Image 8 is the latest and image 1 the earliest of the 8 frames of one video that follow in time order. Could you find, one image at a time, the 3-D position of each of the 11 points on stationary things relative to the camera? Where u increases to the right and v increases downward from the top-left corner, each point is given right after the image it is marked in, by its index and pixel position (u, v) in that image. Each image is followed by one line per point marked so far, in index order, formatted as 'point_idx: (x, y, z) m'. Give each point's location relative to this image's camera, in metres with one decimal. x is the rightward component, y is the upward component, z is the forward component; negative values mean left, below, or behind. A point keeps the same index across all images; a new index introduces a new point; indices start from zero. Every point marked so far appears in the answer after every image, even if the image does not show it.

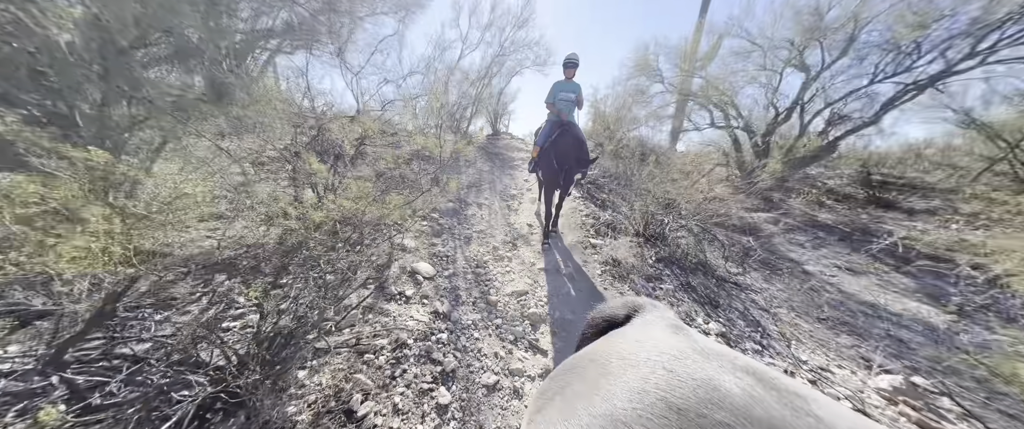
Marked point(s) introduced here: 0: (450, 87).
0: (-2.2, +4.5, +9.2) m
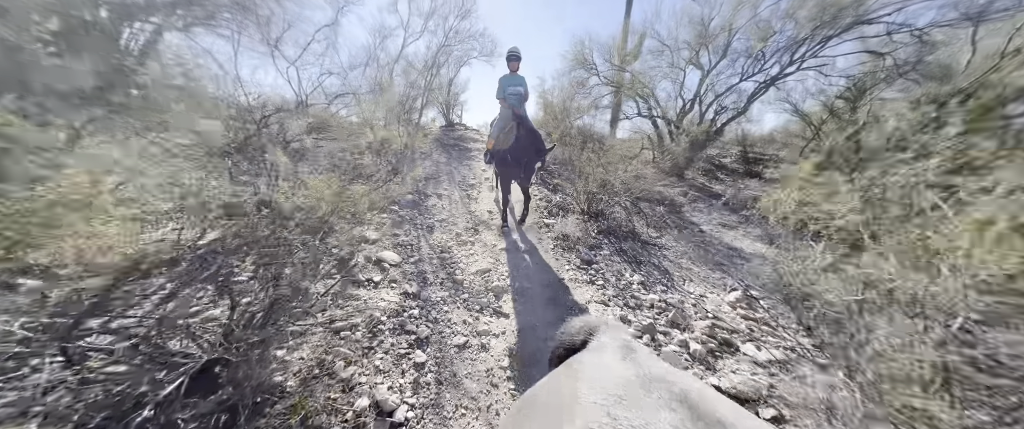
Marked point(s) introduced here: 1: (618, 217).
0: (-4.0, +4.7, +9.0) m
1: (+2.4, 0.0, +5.7) m
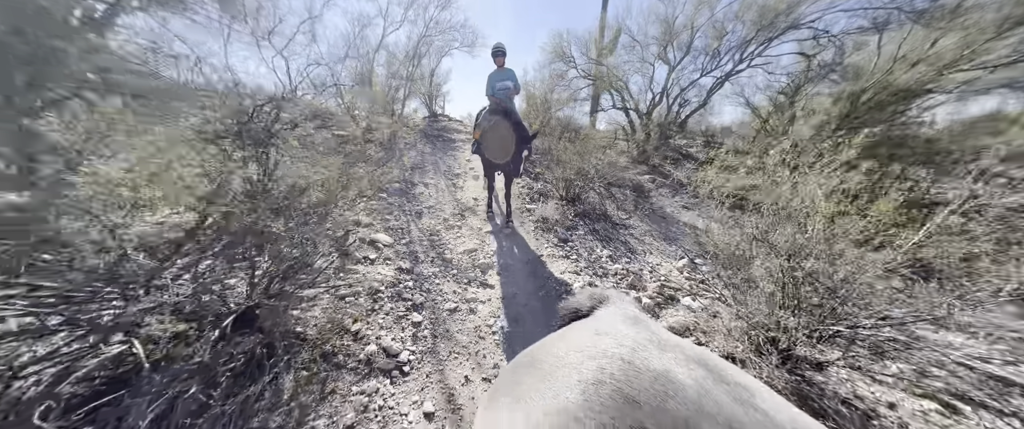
0: (-4.7, +5.1, +9.1) m
1: (+2.0, +0.3, +6.3) m
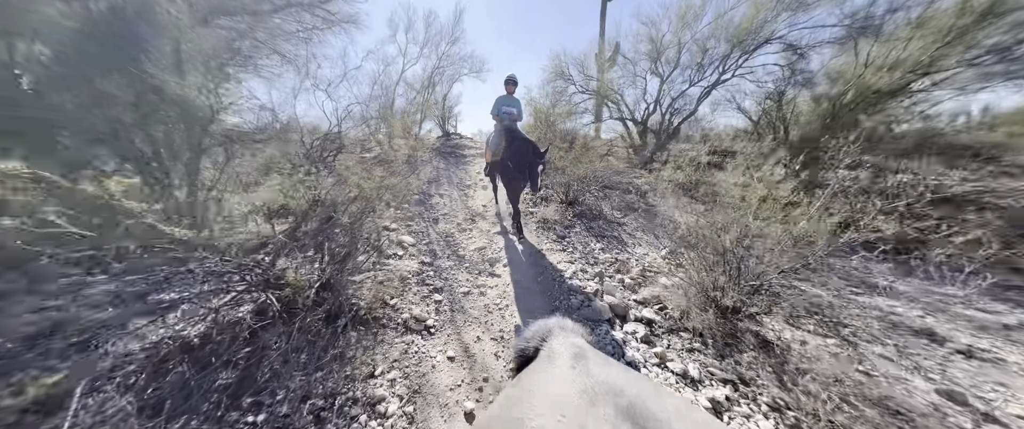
0: (-4.6, +4.7, +10.4) m
1: (+2.2, +0.3, +7.1) m
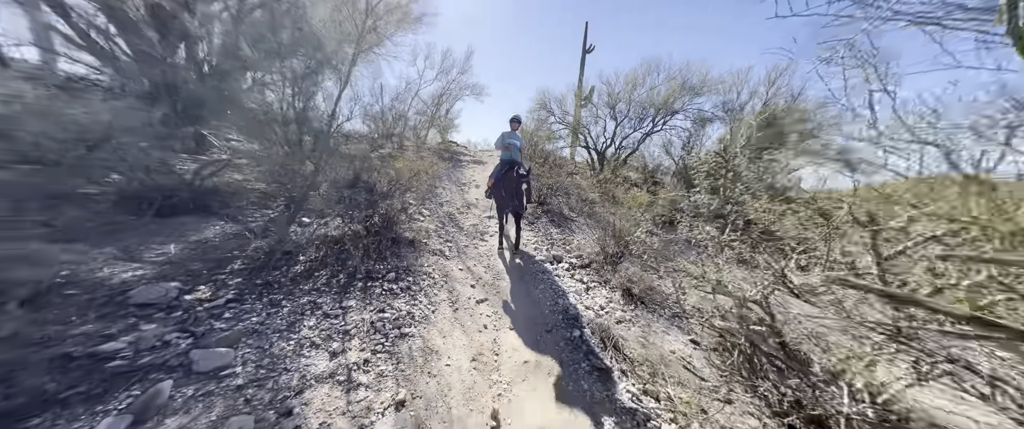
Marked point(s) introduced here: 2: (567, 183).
0: (-4.9, +5.3, +12.7) m
1: (+1.6, +0.3, +9.8) m
2: (+2.2, +1.3, +10.5) m
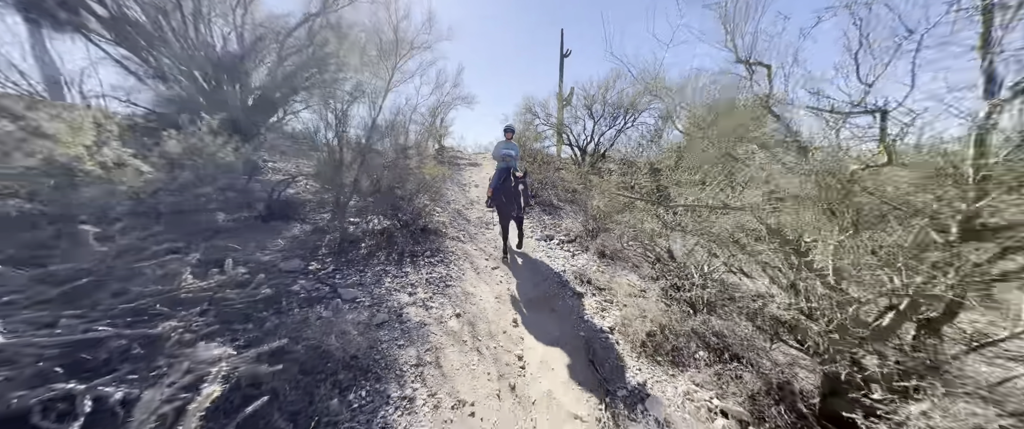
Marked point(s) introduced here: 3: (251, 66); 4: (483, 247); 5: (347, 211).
0: (-5.5, +5.2, +14.0) m
1: (+1.4, +0.7, +11.3) m
2: (+1.9, +1.7, +12.0) m
3: (-5.9, +3.3, +5.8) m
4: (-0.8, -0.8, +6.0) m
5: (-3.6, +0.1, +5.7) m
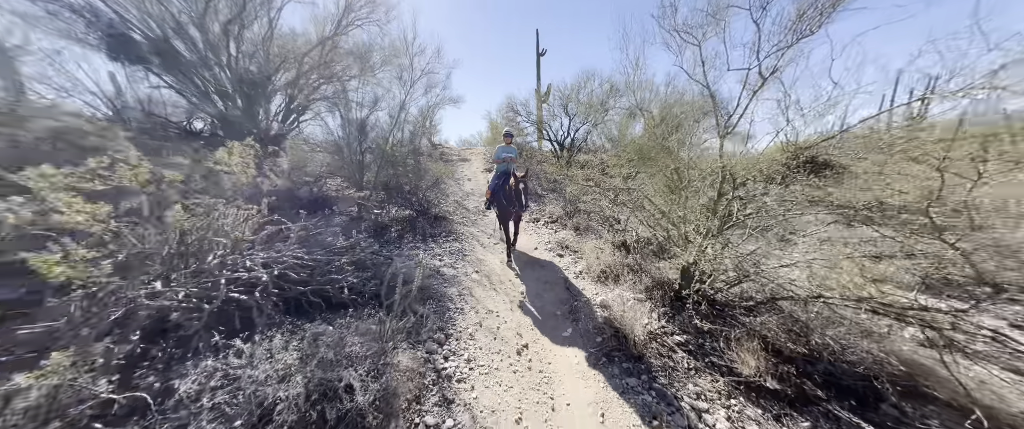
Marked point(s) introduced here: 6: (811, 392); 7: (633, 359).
0: (-6.4, +5.6, +14.9) m
1: (+0.9, +1.3, +12.8) m
2: (+1.3, +2.4, +13.5) m
3: (-6.2, +3.4, +6.8) m
4: (-0.9, -0.4, +7.4) m
5: (-3.8, +0.3, +7.0) m
6: (+2.3, -1.4, +2.0) m
7: (+1.2, -1.4, +2.5) m
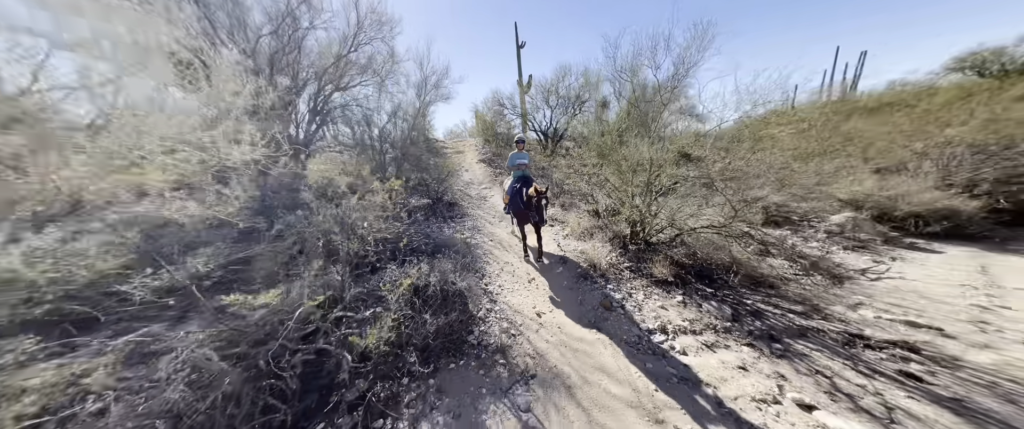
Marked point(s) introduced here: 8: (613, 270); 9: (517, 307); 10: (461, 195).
0: (-7.1, +6.2, +15.9) m
1: (+0.5, +2.3, +14.3) m
2: (+0.8, +3.4, +15.0) m
3: (-6.5, +3.6, +7.9) m
4: (-0.9, +0.1, +9.0) m
5: (-3.9, +0.6, +8.4) m
6: (+2.6, -0.9, +3.8) m
7: (+1.4, -1.0, +4.2) m
8: (+1.7, -0.9, +4.3) m
9: (+0.1, -1.3, +3.6) m
10: (-2.2, +0.5, +10.6) m
